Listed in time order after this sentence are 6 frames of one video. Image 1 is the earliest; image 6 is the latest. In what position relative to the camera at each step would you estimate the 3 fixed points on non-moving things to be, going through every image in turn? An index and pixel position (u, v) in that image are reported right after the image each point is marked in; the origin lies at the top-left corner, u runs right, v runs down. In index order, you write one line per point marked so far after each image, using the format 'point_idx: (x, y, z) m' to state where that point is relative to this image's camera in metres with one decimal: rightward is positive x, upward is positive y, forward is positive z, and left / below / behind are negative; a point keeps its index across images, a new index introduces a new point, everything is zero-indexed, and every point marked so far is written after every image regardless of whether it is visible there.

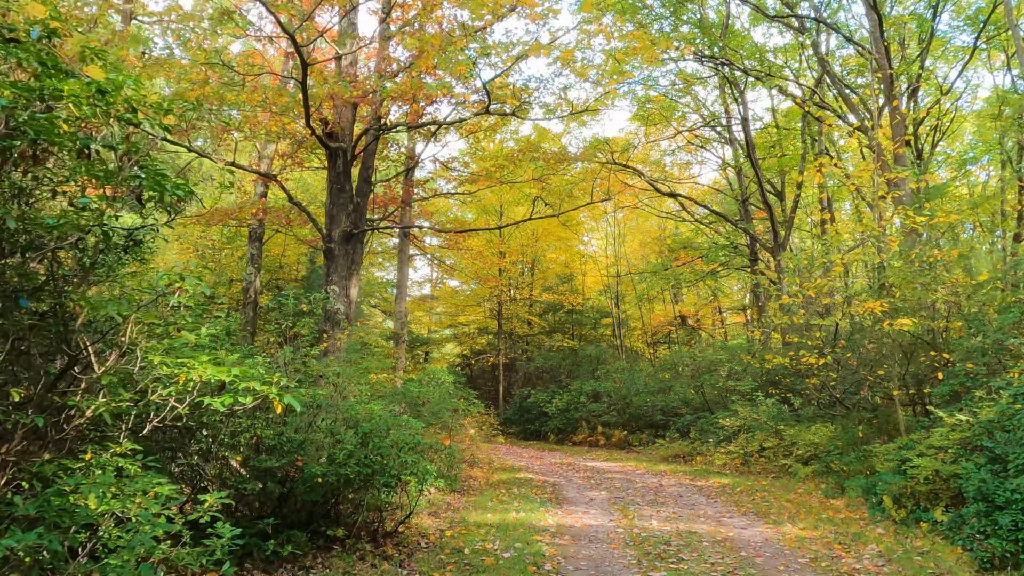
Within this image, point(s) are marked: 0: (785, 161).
0: (+6.8, +3.2, +18.3) m
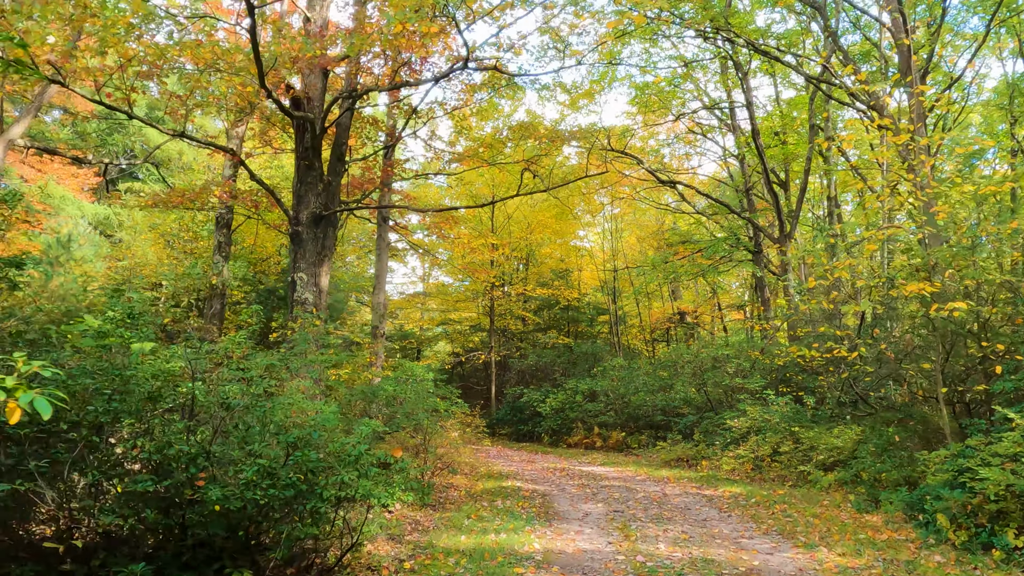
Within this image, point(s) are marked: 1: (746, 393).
0: (+6.6, +3.3, +17.5) m
1: (+3.7, -1.7, +11.5) m
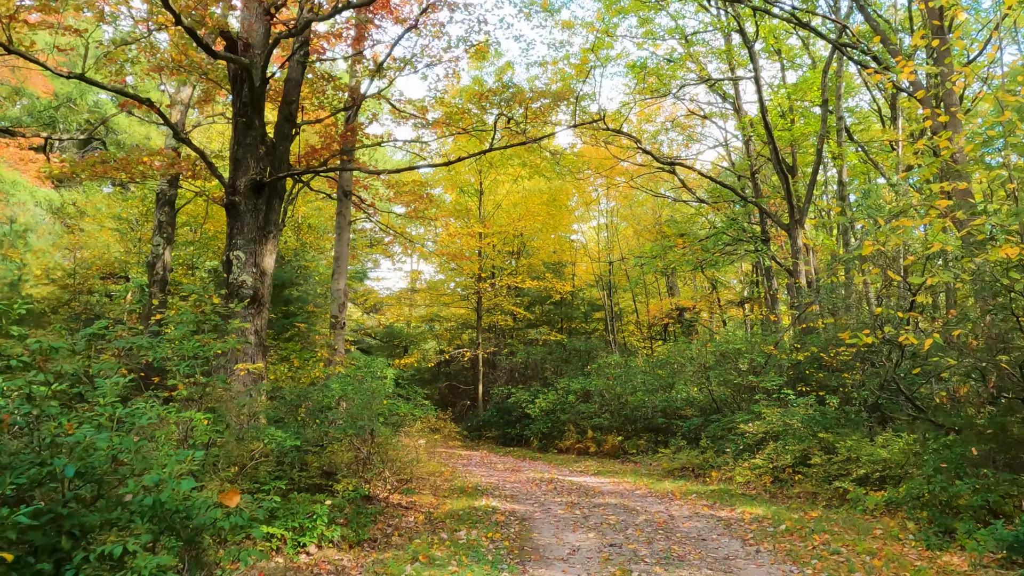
0: (+6.4, +3.5, +16.3) m
1: (+3.5, -1.5, +10.3) m
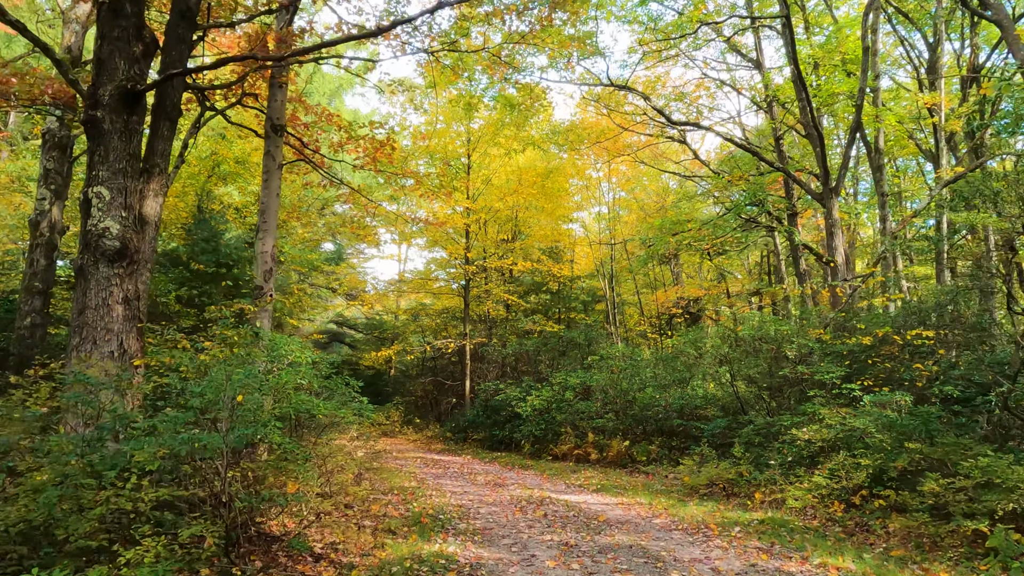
0: (+6.2, +3.8, +14.4) m
1: (+3.3, -1.2, +8.4) m
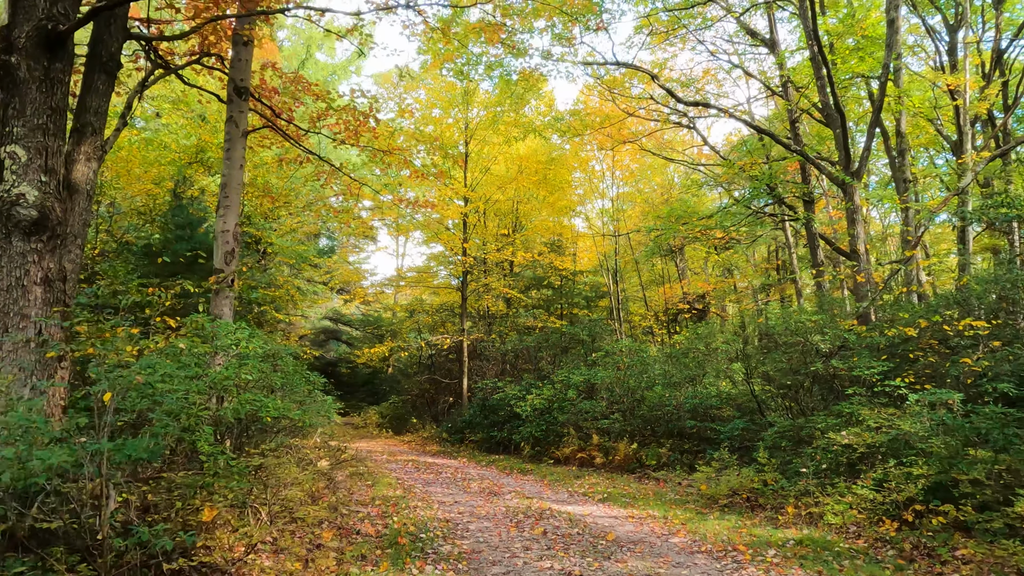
0: (+6.2, +4.0, +13.6) m
1: (+3.2, -1.0, +7.6) m
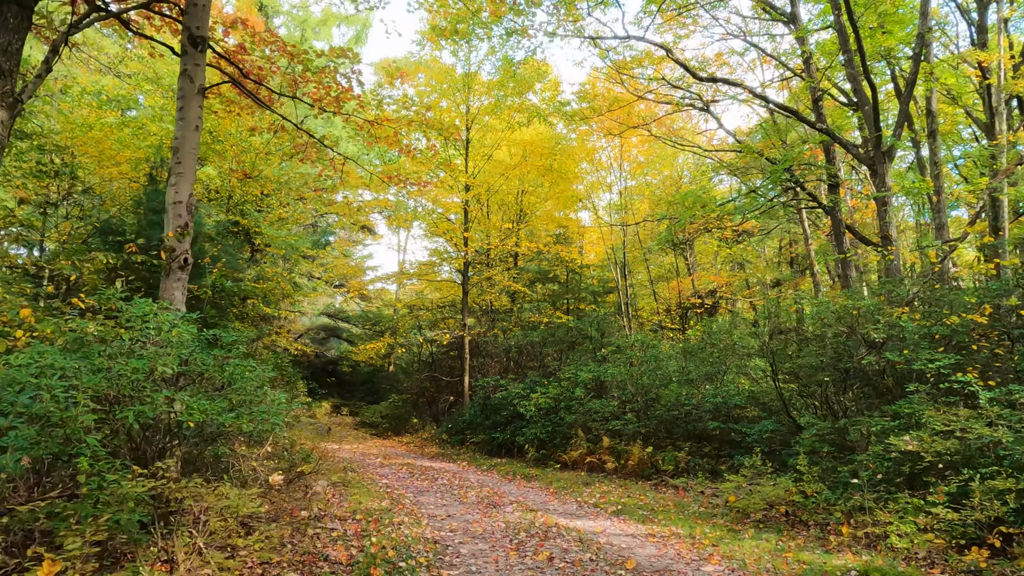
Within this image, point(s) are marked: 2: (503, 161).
0: (+6.2, +4.1, +12.7) m
1: (+3.3, -0.9, +6.8) m
2: (-0.2, +2.9, +16.8) m
